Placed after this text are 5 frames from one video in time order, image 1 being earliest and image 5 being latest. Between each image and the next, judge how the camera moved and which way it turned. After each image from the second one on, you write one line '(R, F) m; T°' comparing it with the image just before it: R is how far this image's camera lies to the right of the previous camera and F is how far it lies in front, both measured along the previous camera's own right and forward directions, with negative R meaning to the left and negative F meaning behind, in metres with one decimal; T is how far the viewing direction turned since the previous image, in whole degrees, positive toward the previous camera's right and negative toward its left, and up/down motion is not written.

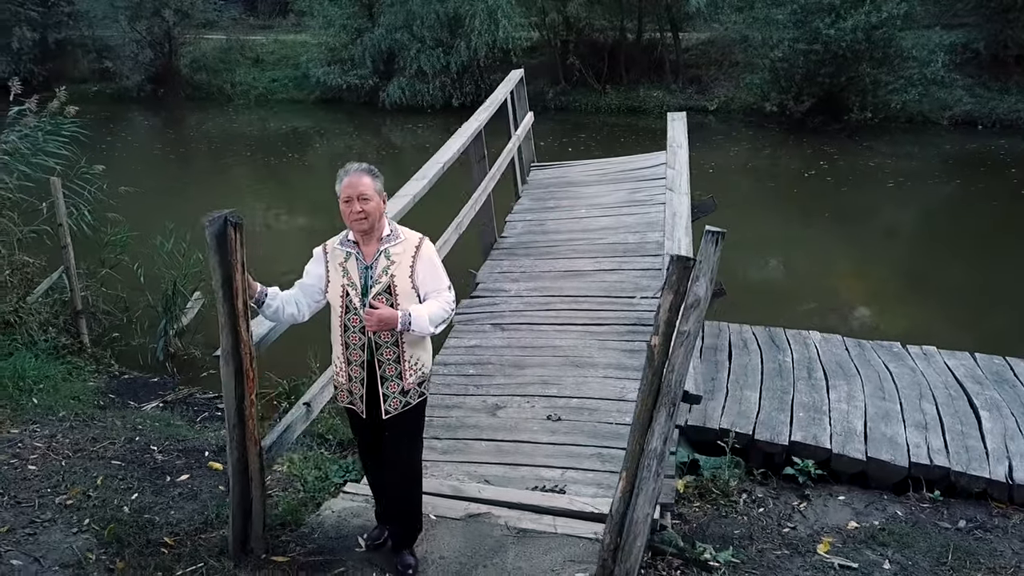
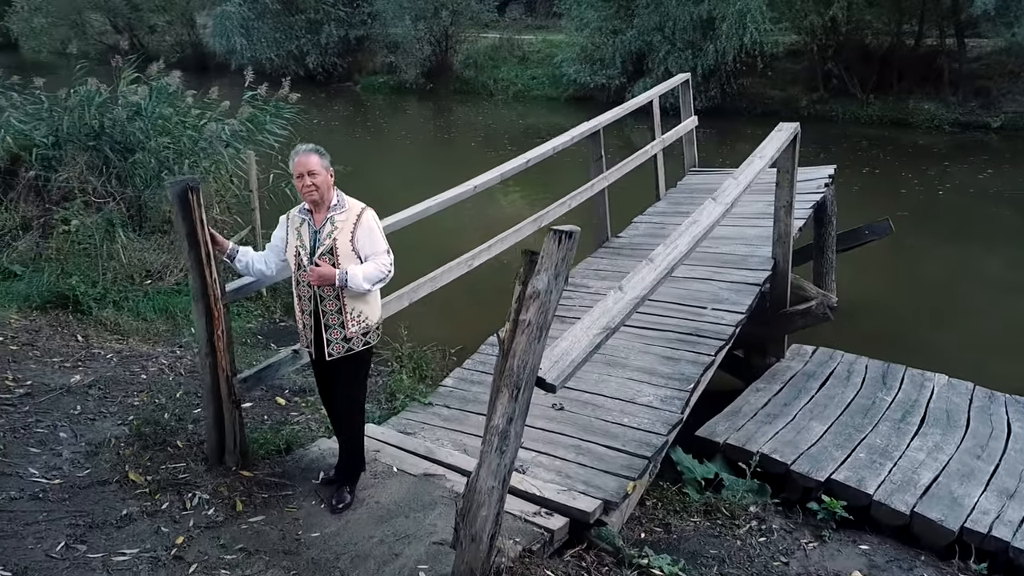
(+1.1, 0.0) m; -19°
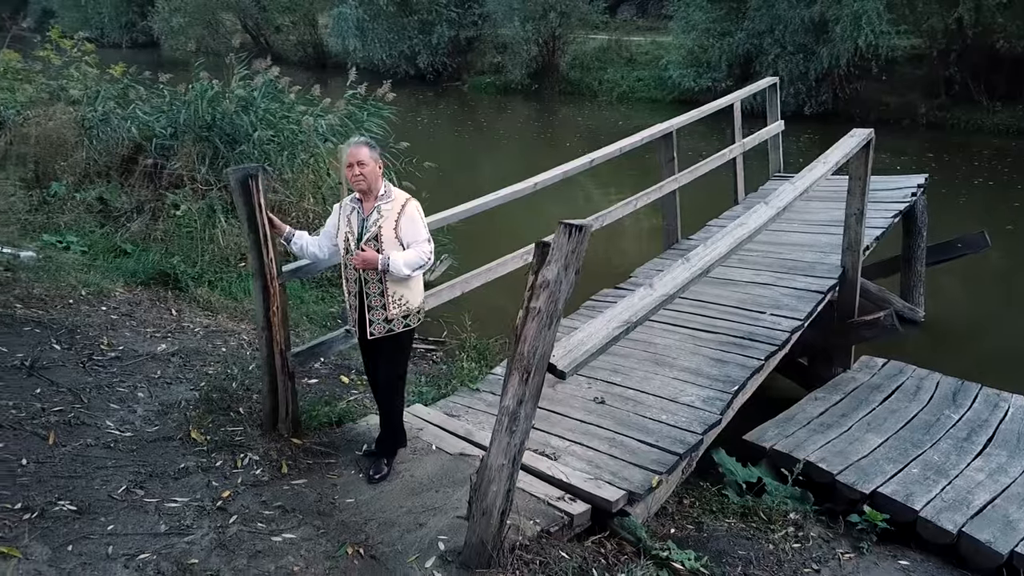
(+0.3, -0.1) m; -7°
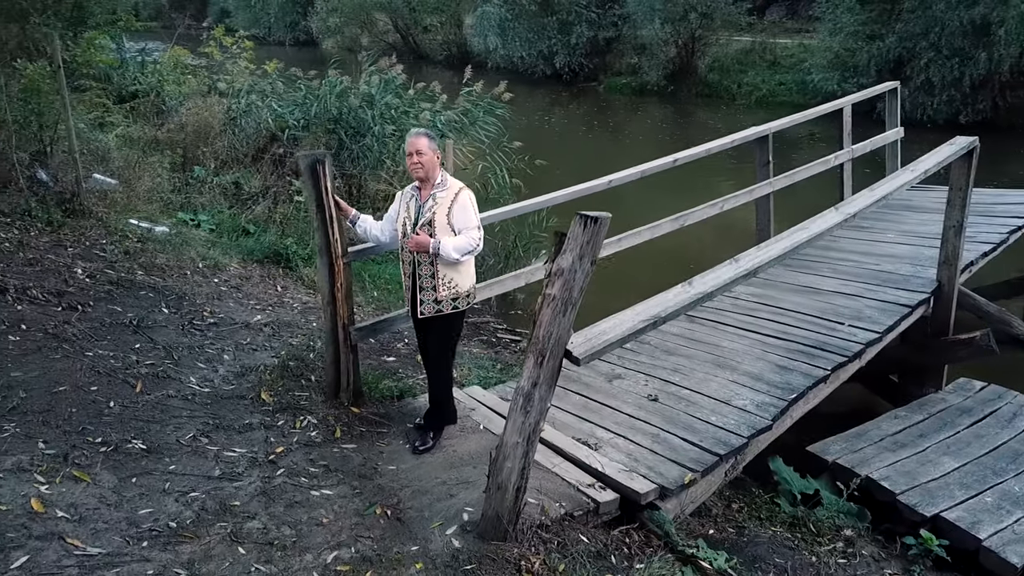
(+0.4, -0.1) m; -10°
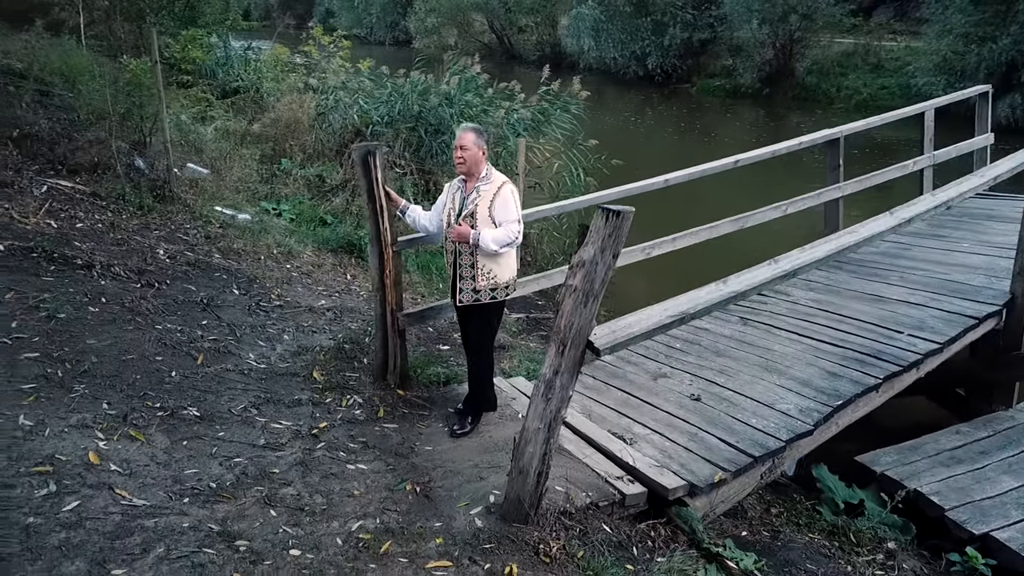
(+0.2, -0.1) m; -6°
